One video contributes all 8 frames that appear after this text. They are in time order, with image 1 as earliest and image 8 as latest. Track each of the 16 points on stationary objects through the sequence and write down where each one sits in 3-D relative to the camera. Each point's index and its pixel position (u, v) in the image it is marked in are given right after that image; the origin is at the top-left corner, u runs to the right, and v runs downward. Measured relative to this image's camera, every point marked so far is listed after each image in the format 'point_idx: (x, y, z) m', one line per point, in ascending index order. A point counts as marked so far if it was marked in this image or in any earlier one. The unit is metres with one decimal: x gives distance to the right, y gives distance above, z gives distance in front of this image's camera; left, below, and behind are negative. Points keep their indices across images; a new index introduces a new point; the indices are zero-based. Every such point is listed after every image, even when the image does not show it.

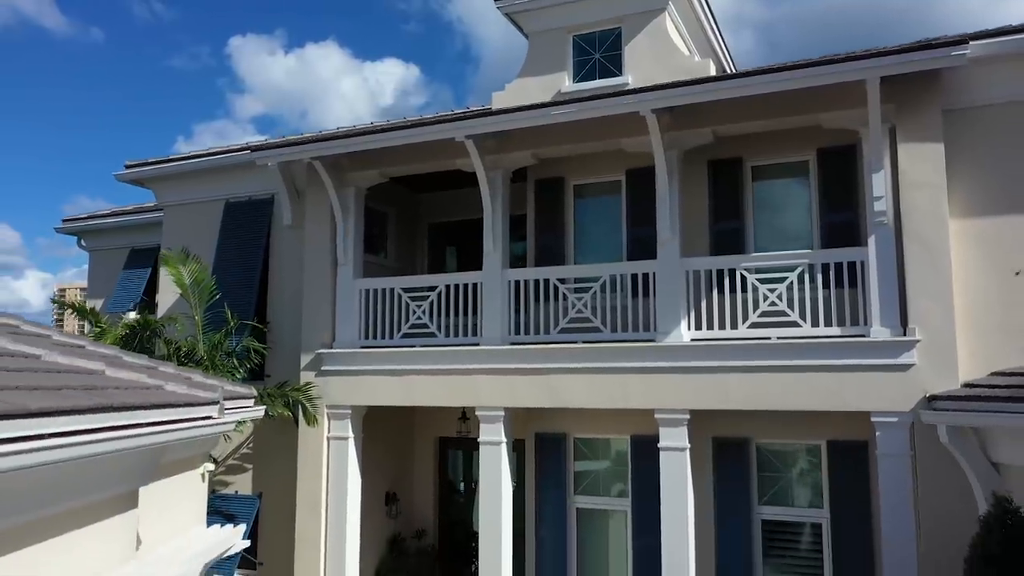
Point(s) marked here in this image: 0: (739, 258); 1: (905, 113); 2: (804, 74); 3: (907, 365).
0: (+2.5, +0.3, +8.4) m
1: (+4.1, +1.8, +7.8) m
2: (+2.9, +2.1, +7.5) m
3: (+4.0, -0.8, +7.6) m
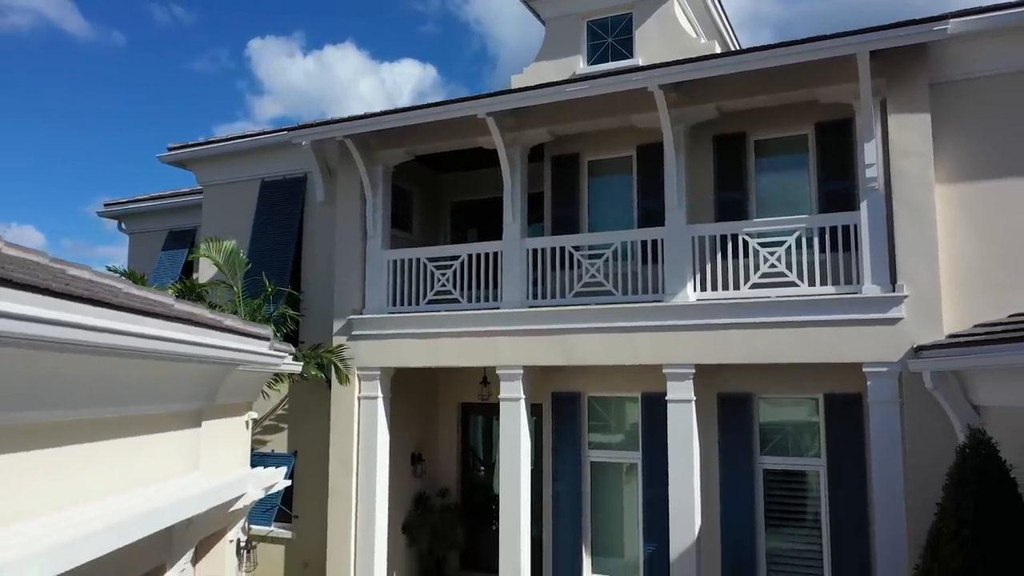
0: (+2.8, +0.8, +9.0) m
1: (+4.3, +2.2, +8.4) m
2: (+3.1, +2.6, +8.1) m
3: (+4.2, -0.3, +8.2) m
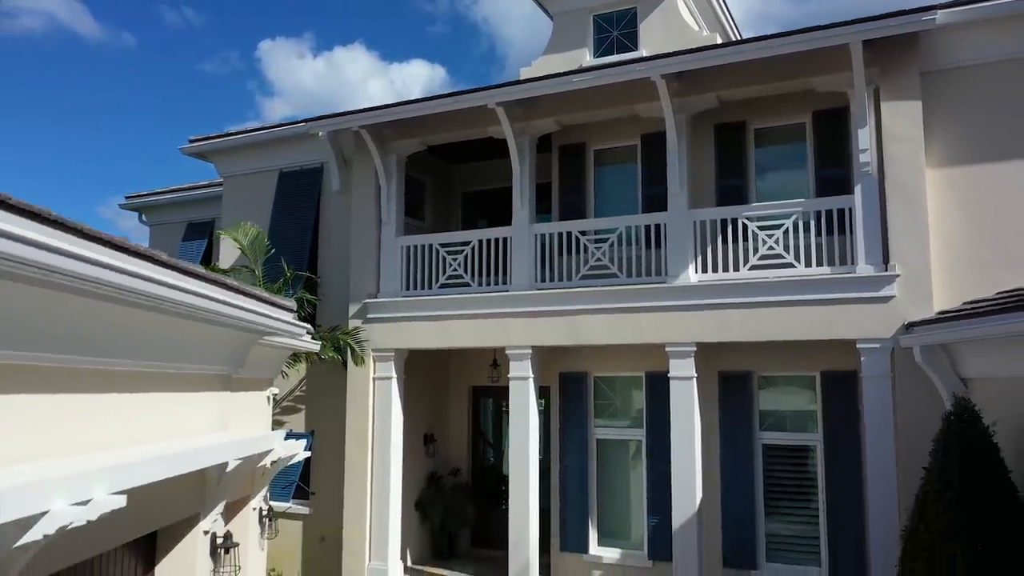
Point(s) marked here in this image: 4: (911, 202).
0: (+2.9, +1.0, +9.4) m
1: (+4.4, +2.5, +8.8) m
2: (+3.2, +2.8, +8.5) m
3: (+4.3, -0.1, +8.5) m
4: (+4.5, +1.0, +8.6) m
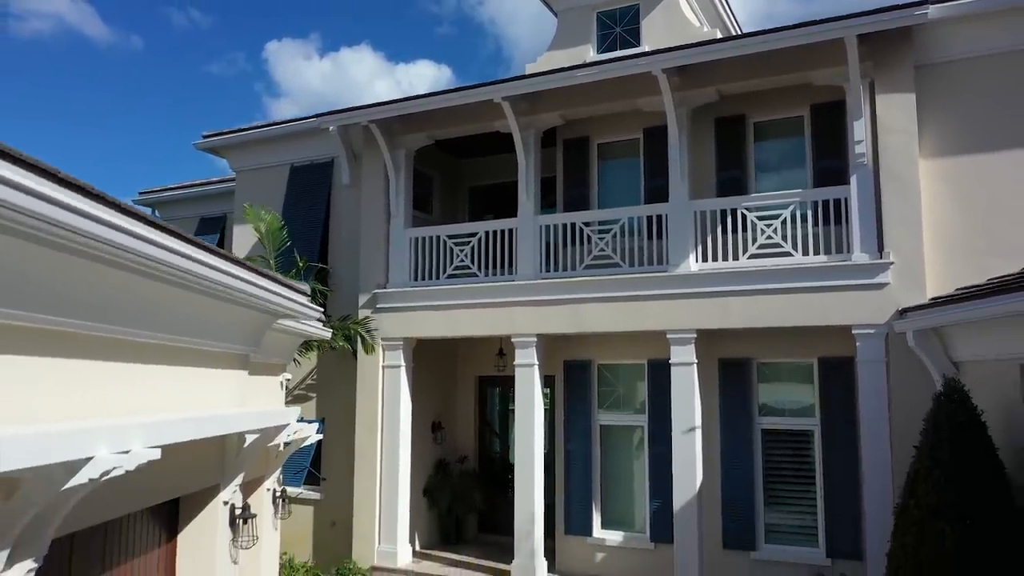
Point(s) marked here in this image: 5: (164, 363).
0: (+2.9, +1.2, +9.7) m
1: (+4.4, +2.6, +9.0) m
2: (+3.3, +3.0, +8.8) m
3: (+4.3, 0.0, +8.8) m
4: (+4.6, +1.1, +8.8) m
5: (-2.4, -0.5, +5.2) m
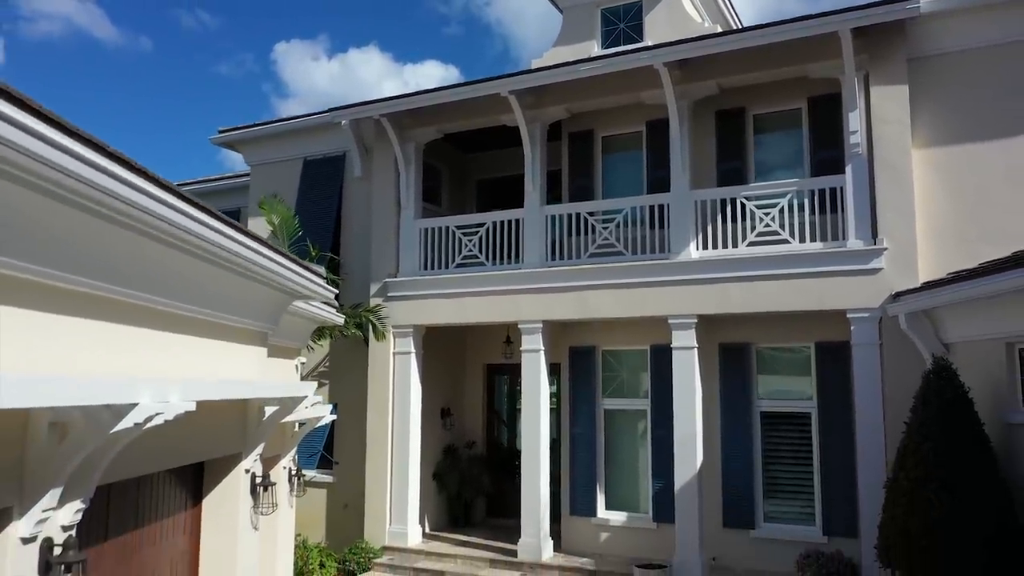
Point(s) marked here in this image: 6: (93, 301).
0: (+3.0, +1.3, +10.0) m
1: (+4.5, +2.8, +9.3) m
2: (+3.3, +3.1, +9.1) m
3: (+4.4, +0.2, +9.1) m
4: (+4.7, +1.3, +9.1) m
5: (-2.4, -0.3, +5.6) m
6: (-2.3, -0.1, +4.0) m
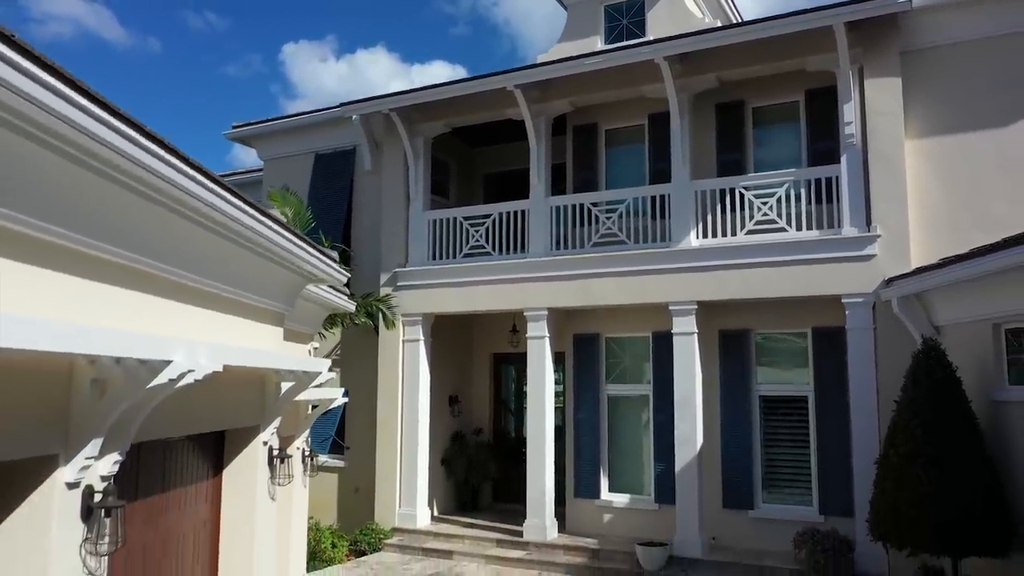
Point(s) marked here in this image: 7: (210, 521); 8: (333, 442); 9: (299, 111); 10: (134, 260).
0: (+3.1, +1.5, +10.3) m
1: (+4.6, +3.0, +9.6) m
2: (+3.4, +3.3, +9.4) m
3: (+4.5, +0.4, +9.4) m
4: (+4.8, +1.5, +9.4) m
5: (-2.3, -0.2, +6.0) m
6: (-2.2, +0.1, +4.4) m
7: (-2.8, -2.1, +6.9) m
8: (-3.2, -2.7, +13.3) m
9: (-4.0, +3.3, +14.2) m
10: (-2.2, +0.2, +4.4) m
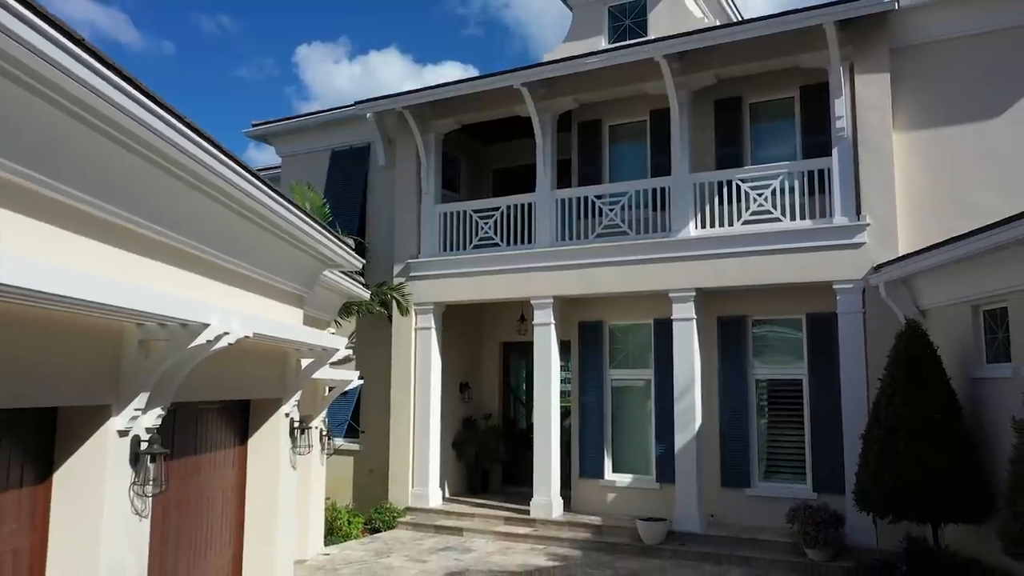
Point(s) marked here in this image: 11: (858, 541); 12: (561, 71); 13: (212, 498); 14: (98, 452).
0: (+3.2, +1.7, +10.8) m
1: (+4.7, +3.2, +10.1) m
2: (+3.5, +3.5, +9.9) m
3: (+4.6, +0.6, +9.9) m
4: (+4.8, +1.7, +9.9) m
5: (-2.3, 0.0, +6.5) m
6: (-2.2, +0.3, +5.0) m
7: (-2.7, -2.0, +7.4) m
8: (-3.0, -2.6, +13.9) m
9: (-3.9, +3.5, +14.8) m
10: (-2.2, +0.3, +4.9) m
11: (+4.4, -3.2, +9.5) m
12: (+0.7, +3.3, +11.3) m
13: (-2.8, -1.9, +6.9) m
14: (-2.5, -1.0, +4.5) m
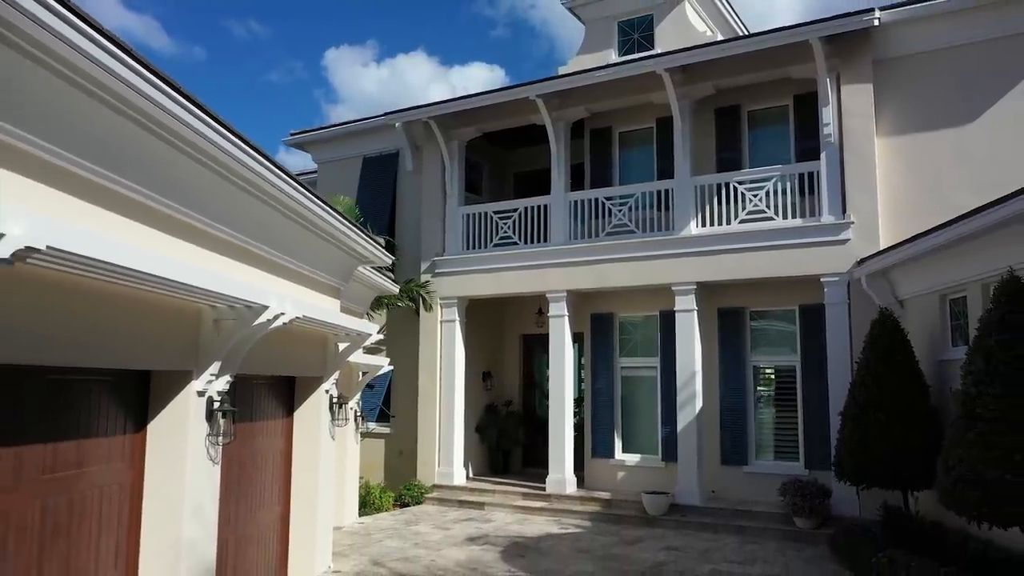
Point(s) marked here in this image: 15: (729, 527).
0: (+3.4, +1.8, +11.7) m
1: (+4.9, +3.3, +11.0) m
2: (+3.7, +3.6, +10.8) m
3: (+4.8, +0.7, +10.7) m
4: (+5.0, +1.8, +10.7) m
5: (-2.2, +0.1, +7.7) m
6: (-2.2, +0.3, +6.1) m
7: (-2.6, -1.9, +8.6) m
8: (-2.7, -2.5, +15.1) m
9: (-3.5, +3.6, +16.0) m
10: (-2.2, +0.4, +6.1) m
11: (+4.6, -3.1, +10.4) m
12: (+1.0, +3.4, +12.4) m
13: (-2.6, -1.9, +8.1) m
14: (-2.5, -0.9, +5.7) m
15: (+3.1, -3.4, +10.7) m
